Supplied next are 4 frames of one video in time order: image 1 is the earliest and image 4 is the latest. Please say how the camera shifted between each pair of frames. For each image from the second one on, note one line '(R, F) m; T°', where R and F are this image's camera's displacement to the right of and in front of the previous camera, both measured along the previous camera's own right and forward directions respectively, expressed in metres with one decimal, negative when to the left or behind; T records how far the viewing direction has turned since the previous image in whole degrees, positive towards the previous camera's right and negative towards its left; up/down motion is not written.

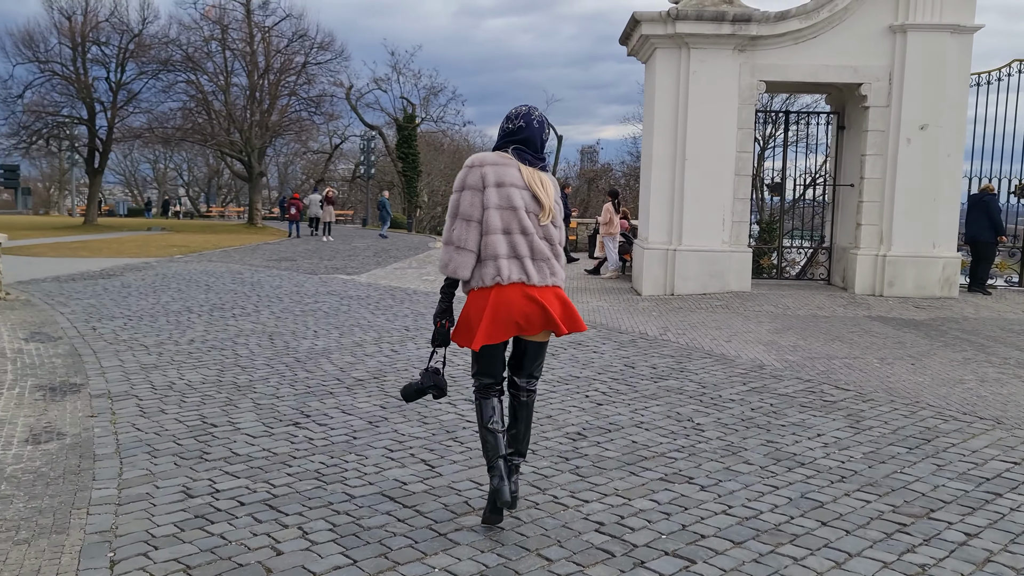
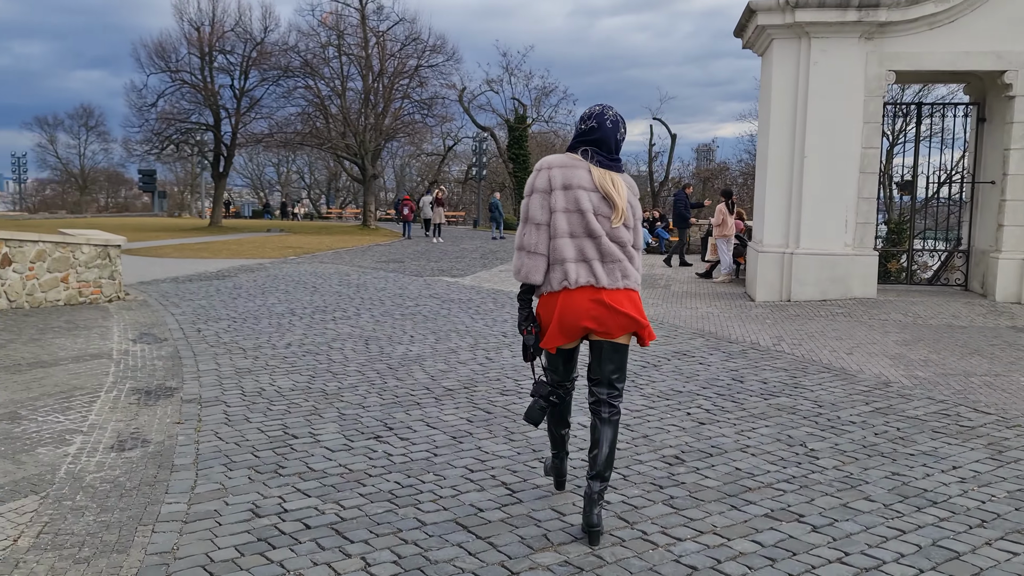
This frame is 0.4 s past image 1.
(+0.1, +0.4) m; -8°
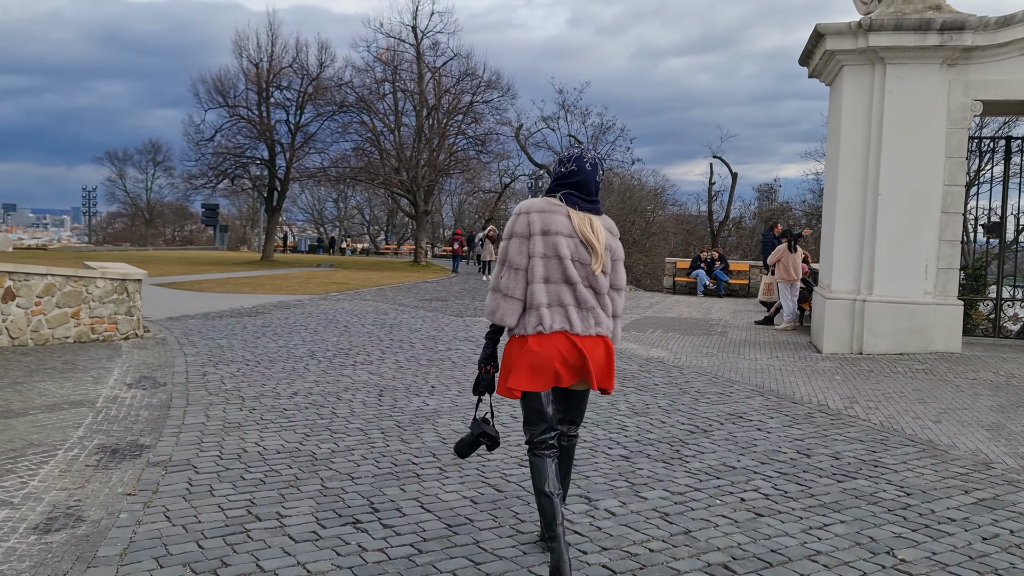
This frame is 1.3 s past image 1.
(+0.2, +0.9) m; -4°
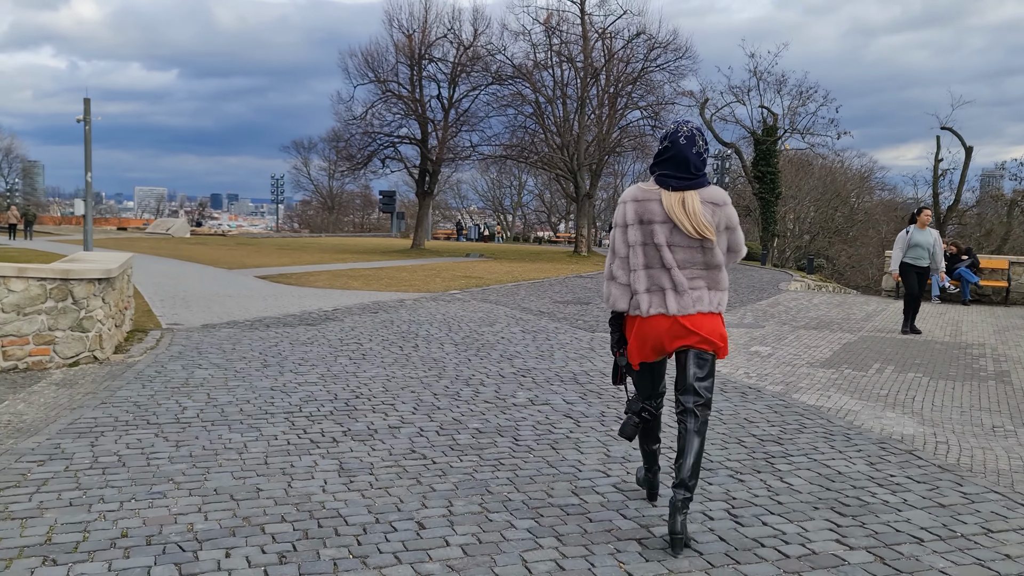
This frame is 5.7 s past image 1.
(+0.5, +4.4) m; -12°
